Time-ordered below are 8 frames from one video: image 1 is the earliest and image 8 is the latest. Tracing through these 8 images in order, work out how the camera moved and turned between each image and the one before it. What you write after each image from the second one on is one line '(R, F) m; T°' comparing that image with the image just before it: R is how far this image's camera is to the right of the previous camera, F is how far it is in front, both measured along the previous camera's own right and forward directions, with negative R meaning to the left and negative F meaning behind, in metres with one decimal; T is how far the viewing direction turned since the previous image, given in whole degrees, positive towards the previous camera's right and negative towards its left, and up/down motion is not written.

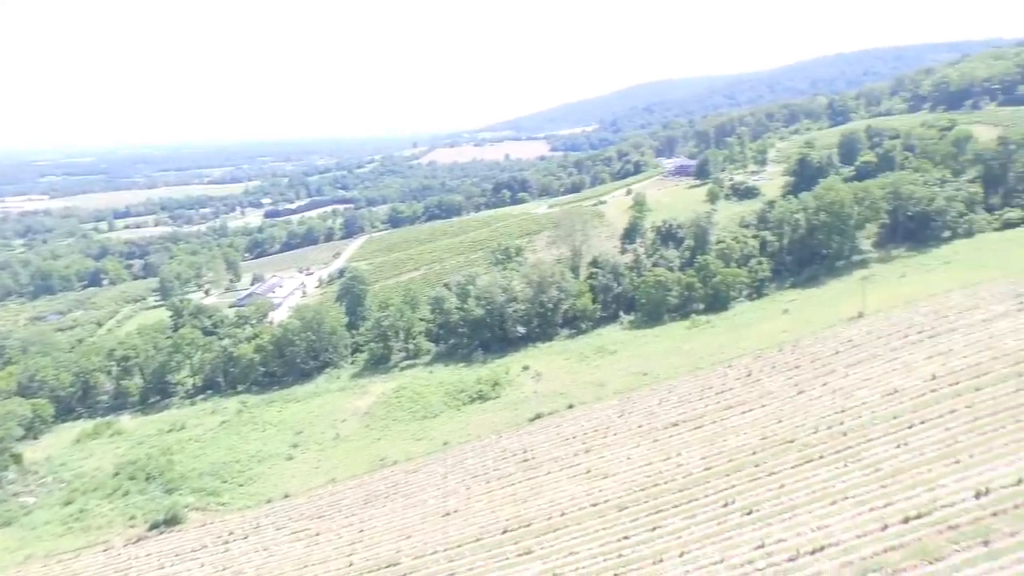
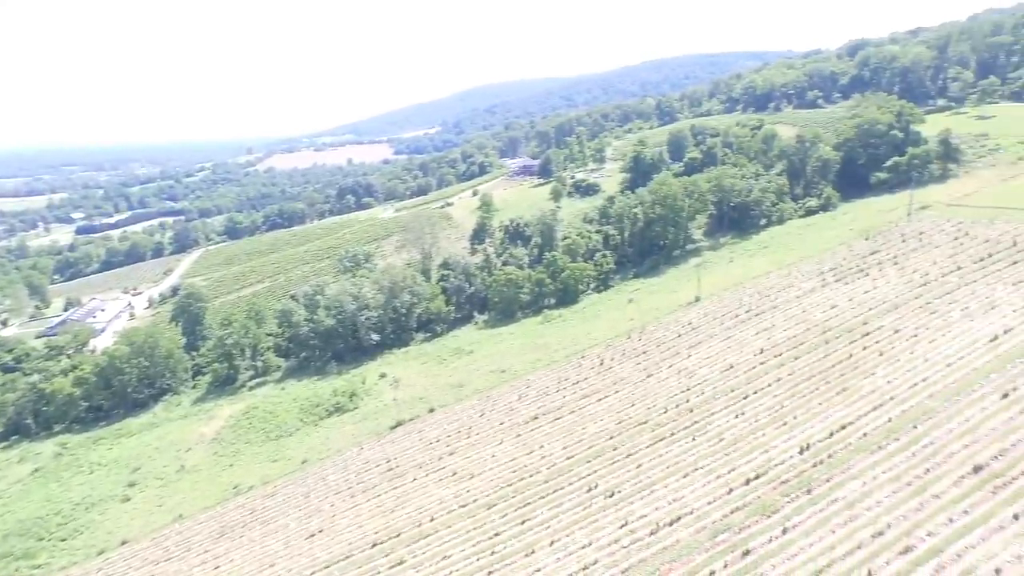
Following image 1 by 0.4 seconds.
(-6.0, +4.7) m; +12°
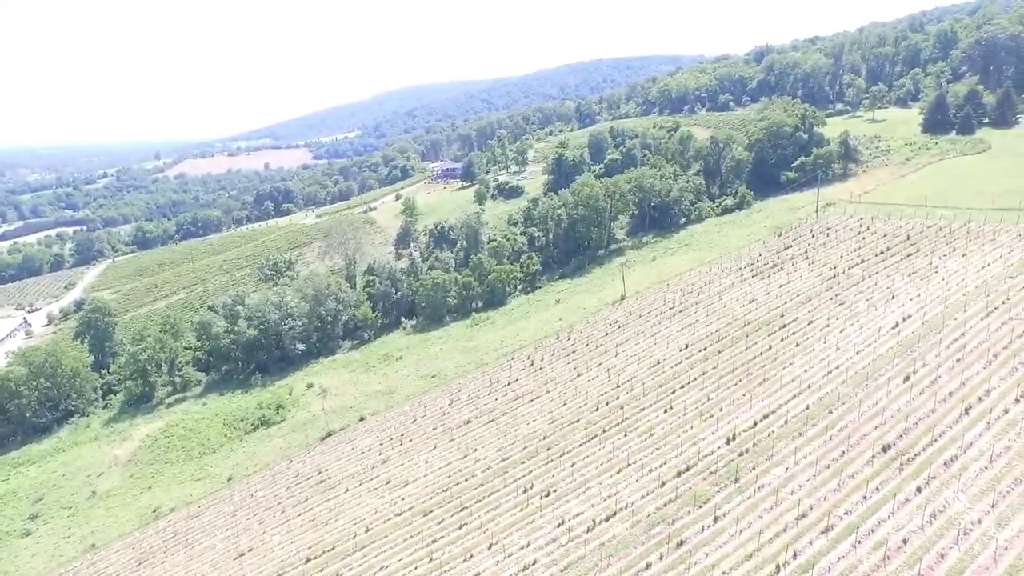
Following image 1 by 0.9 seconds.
(-4.6, +4.4) m; +6°
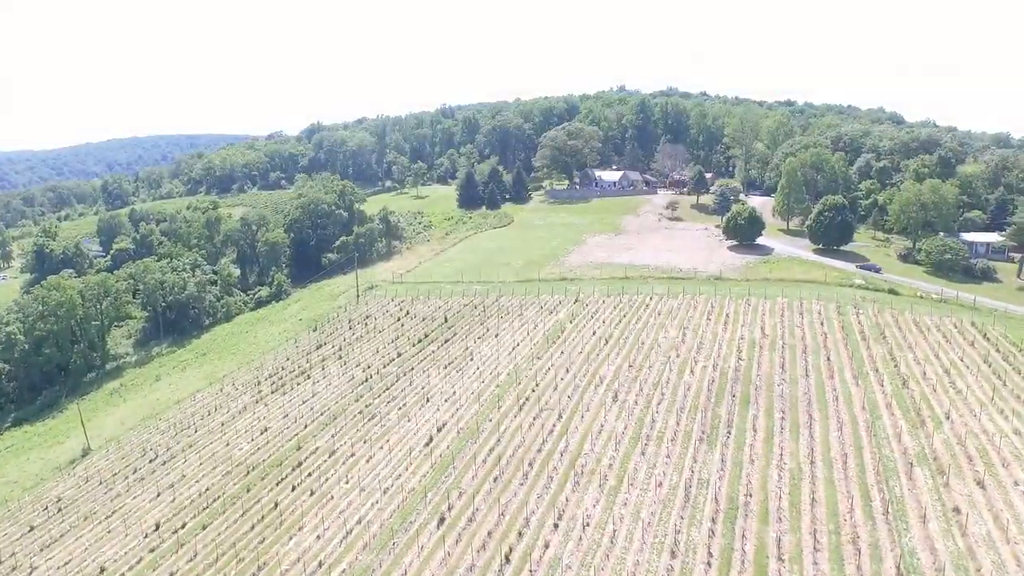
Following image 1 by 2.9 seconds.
(+10.6, -5.4) m; -31°
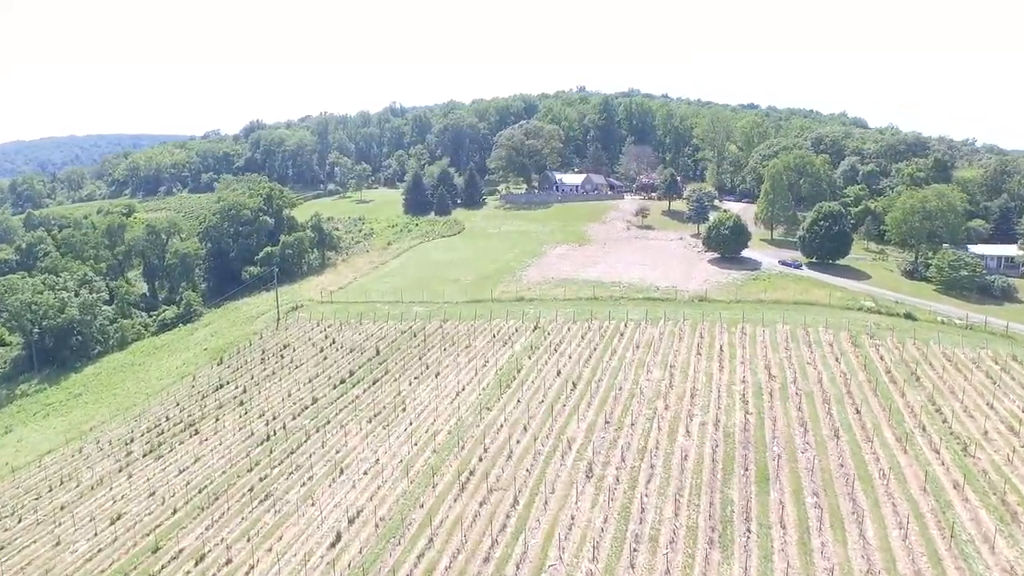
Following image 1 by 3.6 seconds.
(+0.6, +6.6) m; +3°
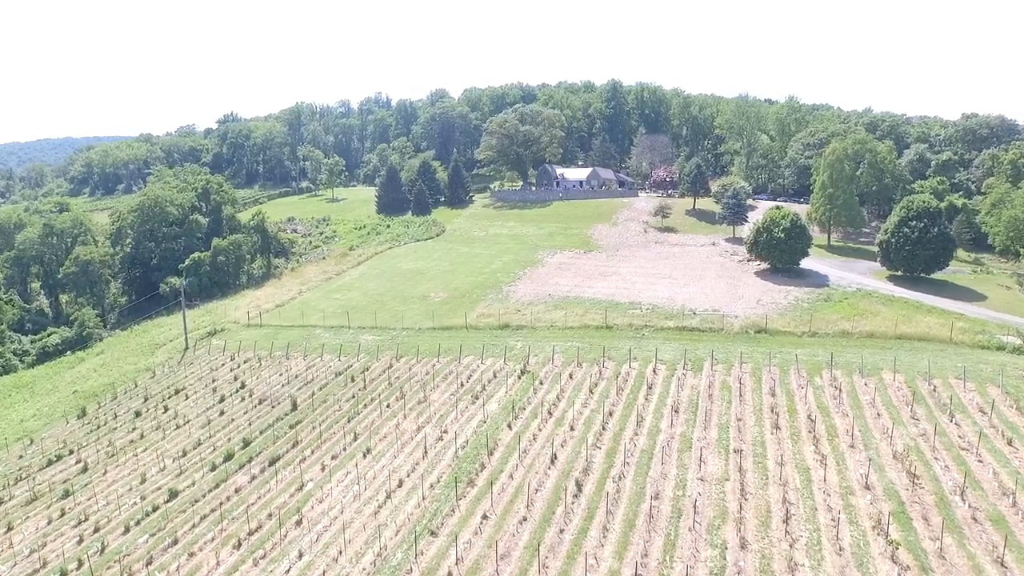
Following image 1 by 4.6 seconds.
(+0.9, +9.9) m; 0°
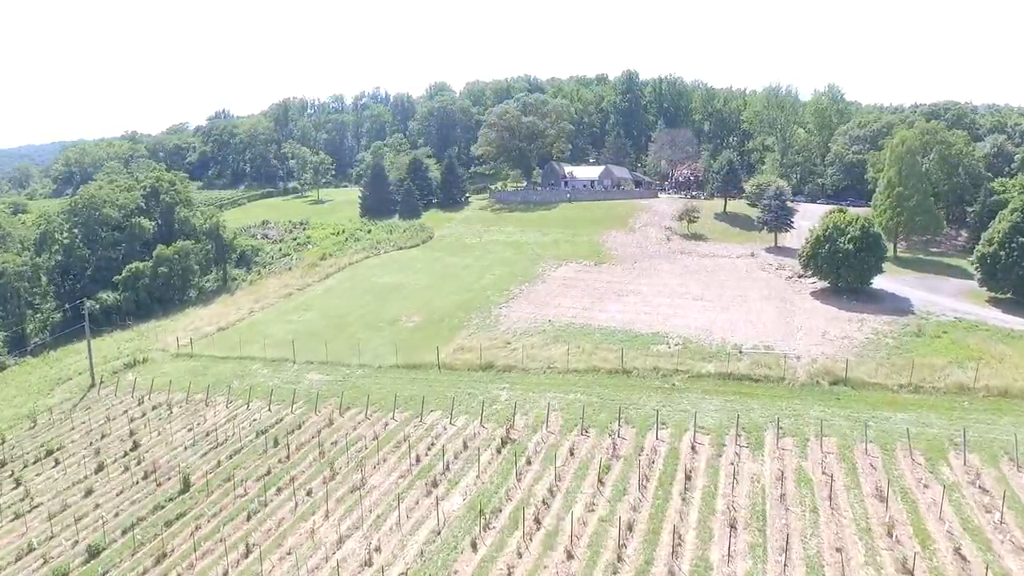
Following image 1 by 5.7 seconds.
(+0.8, +6.5) m; -1°
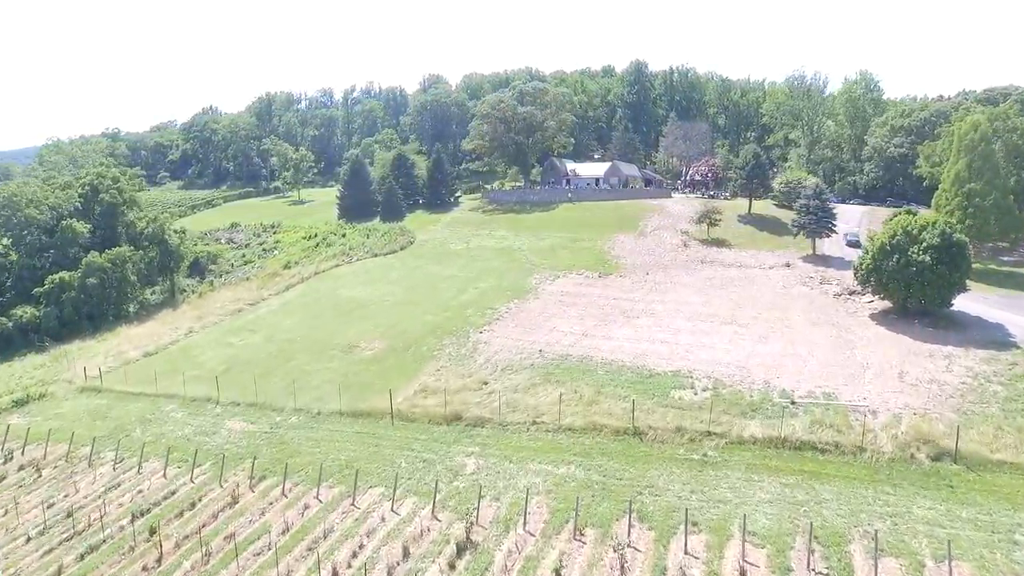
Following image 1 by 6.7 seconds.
(+0.7, +5.0) m; -1°
